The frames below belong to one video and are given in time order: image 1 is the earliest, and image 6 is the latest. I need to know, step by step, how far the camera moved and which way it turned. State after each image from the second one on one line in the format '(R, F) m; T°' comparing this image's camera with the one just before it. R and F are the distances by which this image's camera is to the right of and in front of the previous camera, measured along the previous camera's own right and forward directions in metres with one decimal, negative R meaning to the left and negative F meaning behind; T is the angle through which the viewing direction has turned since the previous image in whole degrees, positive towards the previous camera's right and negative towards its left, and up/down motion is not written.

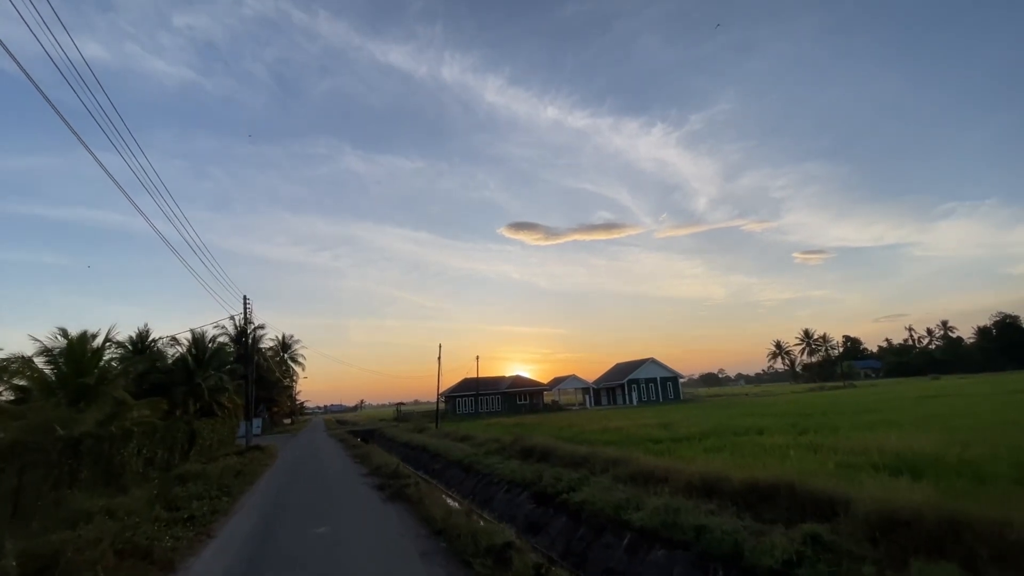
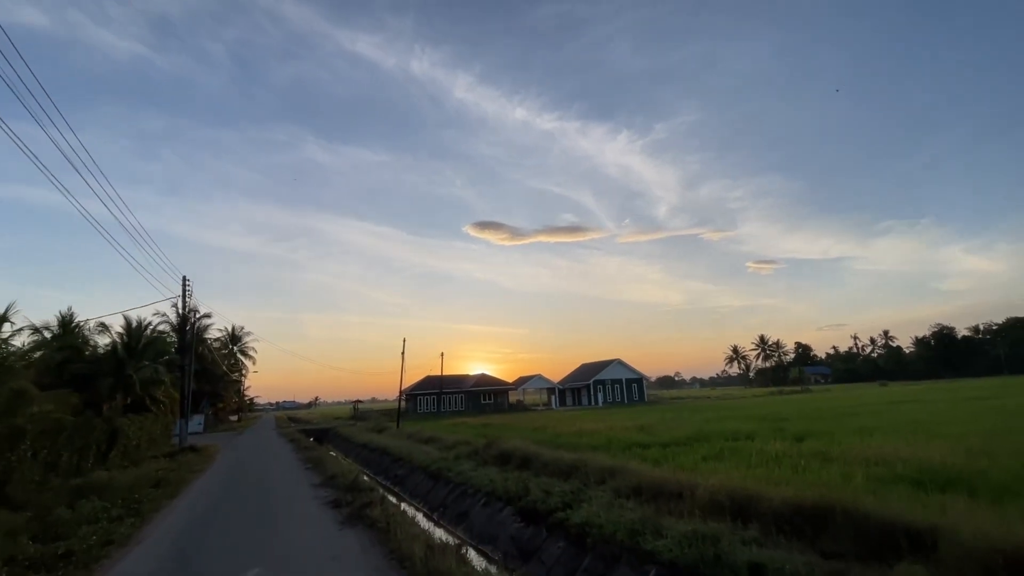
(-0.5, +2.1) m; +3°
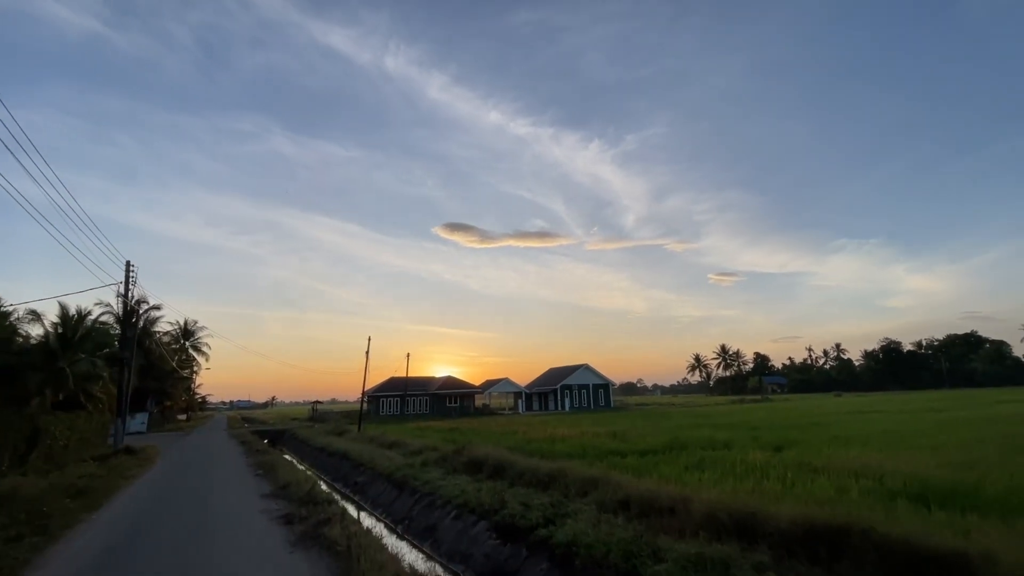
(-0.2, +1.0) m; +3°
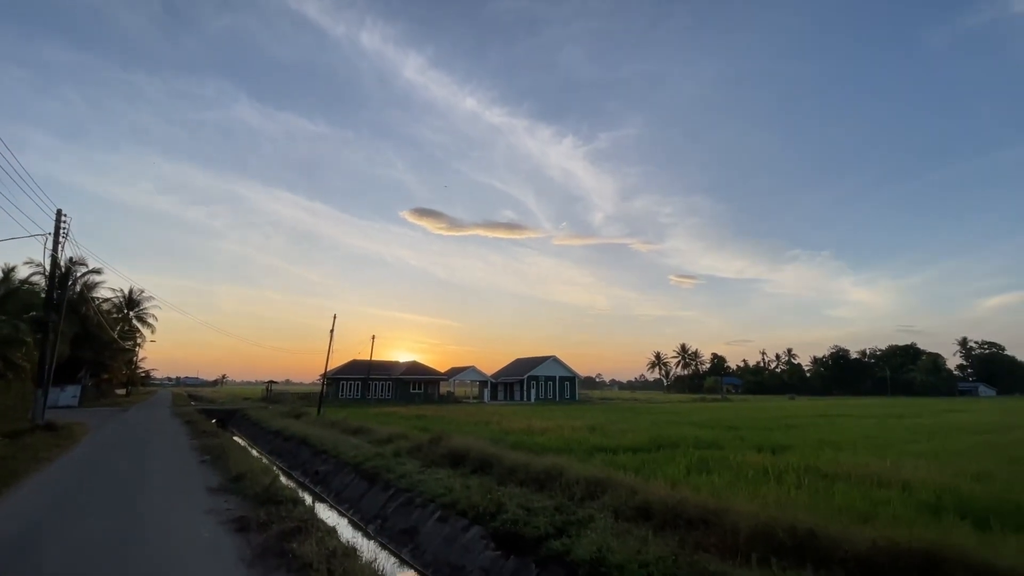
(-0.6, +1.6) m; +3°
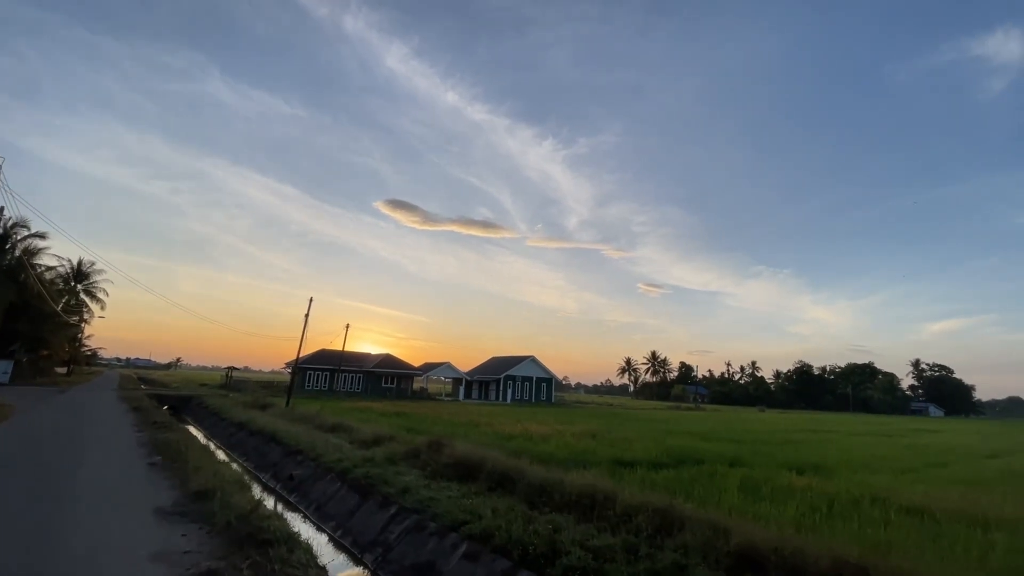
(-1.1, +2.3) m; +3°
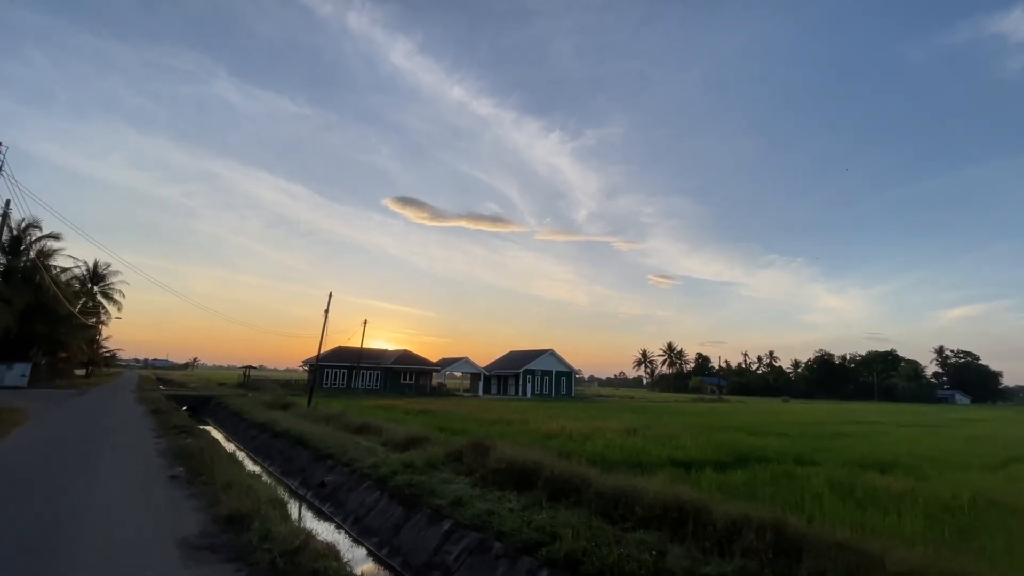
(-0.7, +1.3) m; -1°
